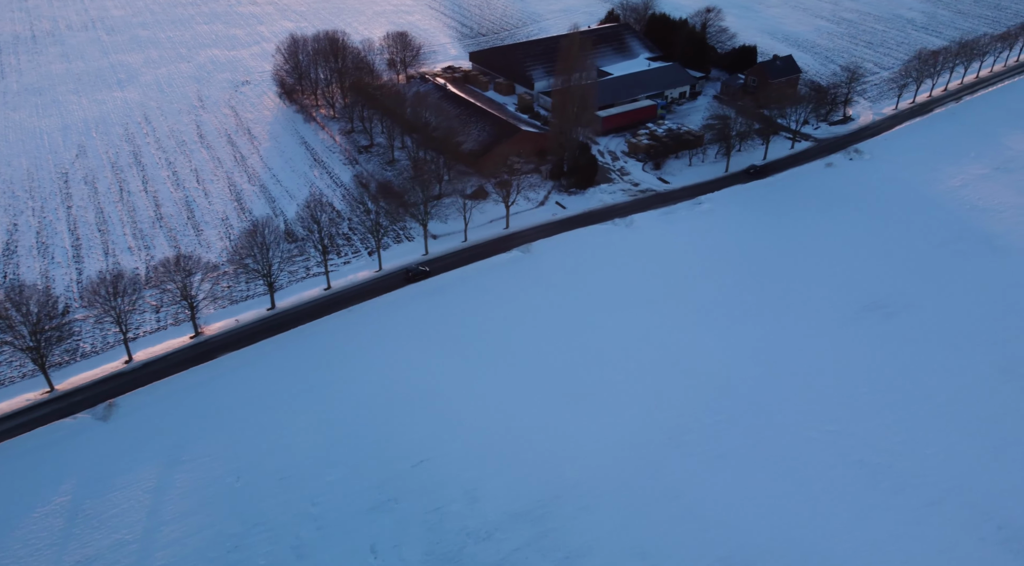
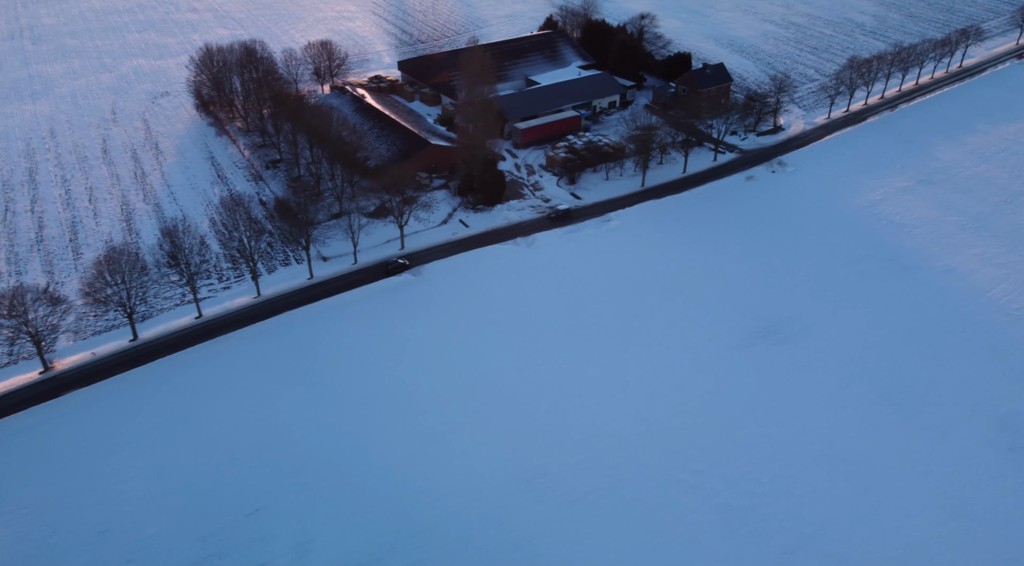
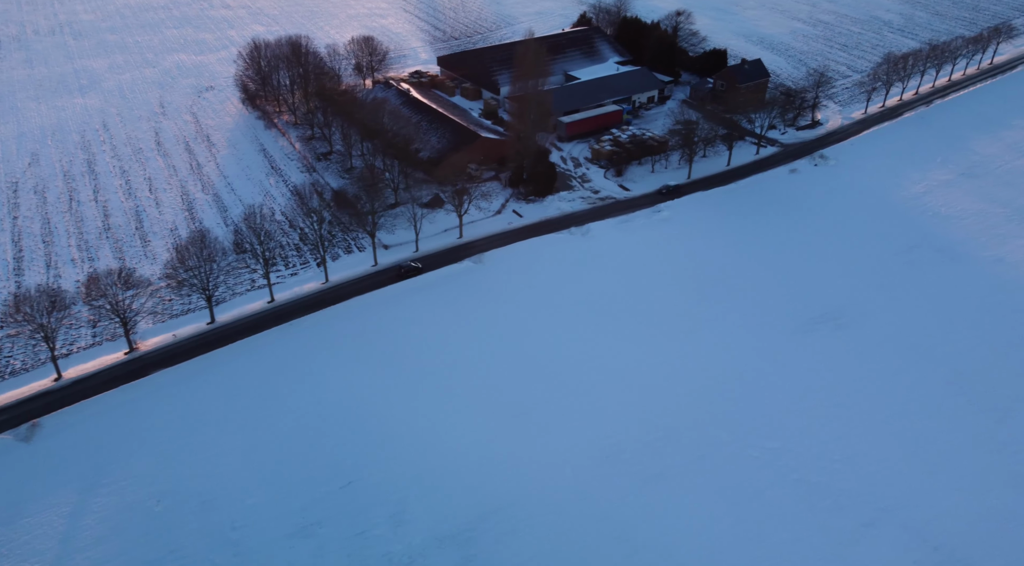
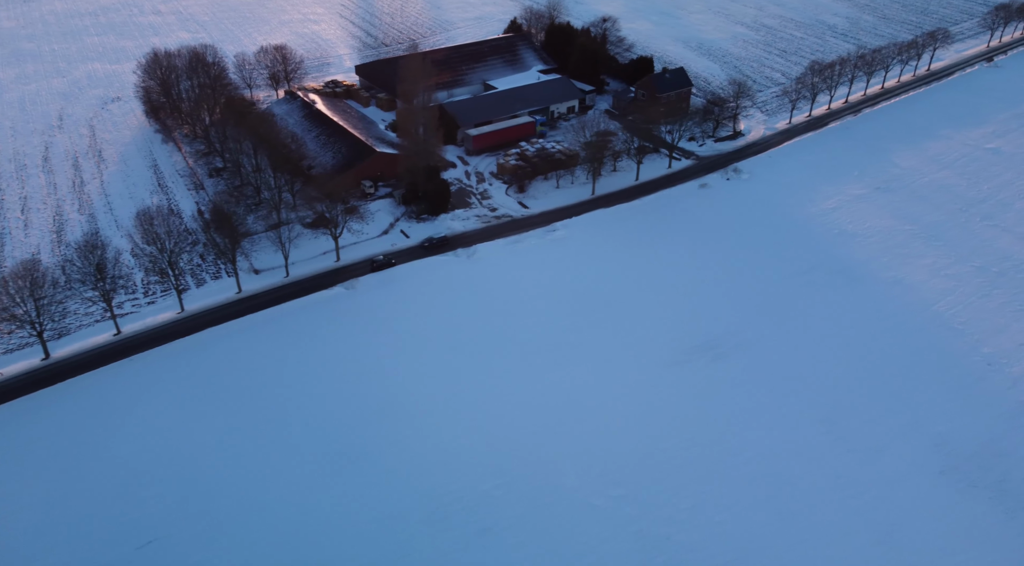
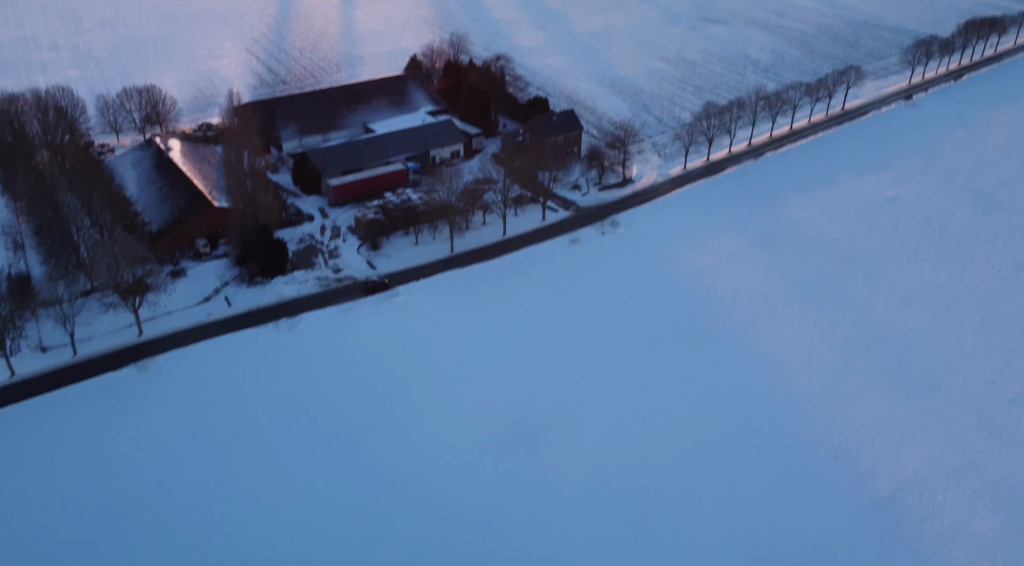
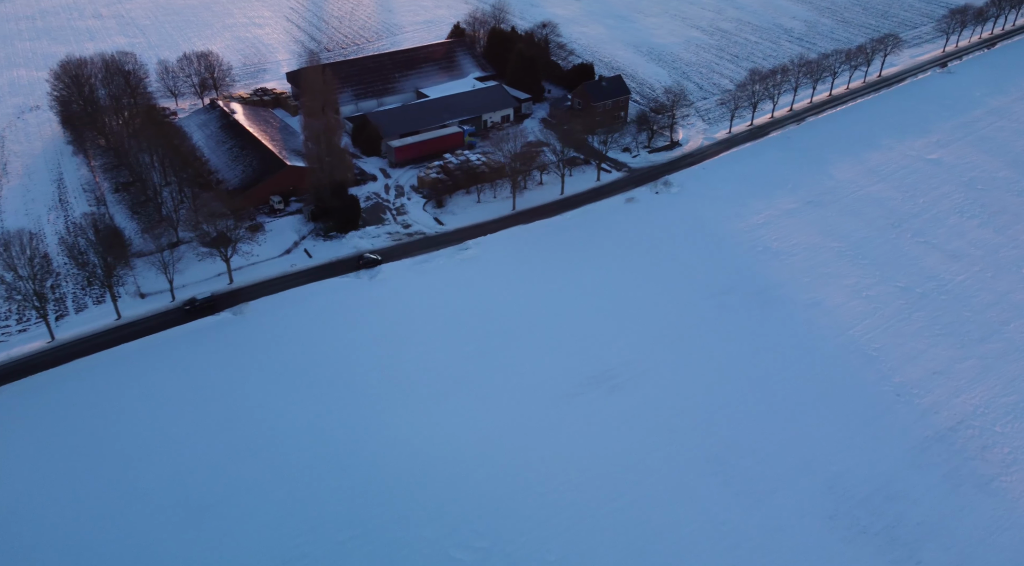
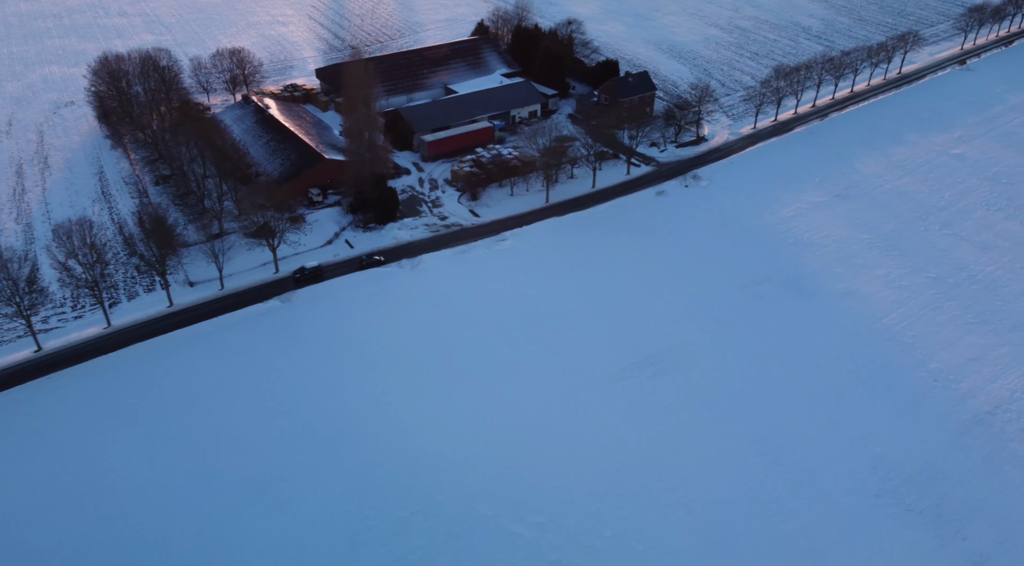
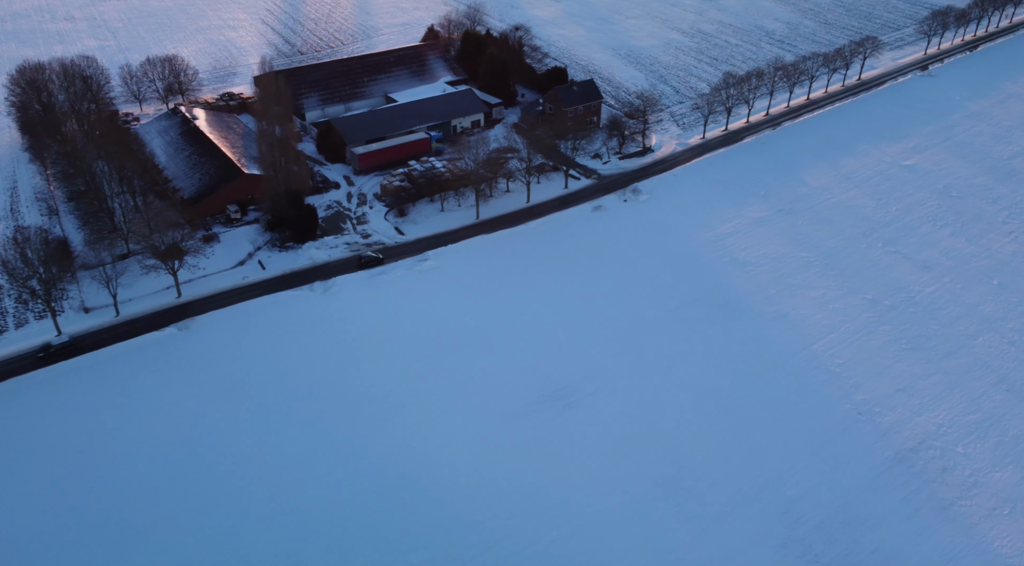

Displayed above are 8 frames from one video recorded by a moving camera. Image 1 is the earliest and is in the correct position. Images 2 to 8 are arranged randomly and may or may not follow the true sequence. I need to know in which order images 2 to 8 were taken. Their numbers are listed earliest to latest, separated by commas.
3, 2, 4, 7, 6, 8, 5
